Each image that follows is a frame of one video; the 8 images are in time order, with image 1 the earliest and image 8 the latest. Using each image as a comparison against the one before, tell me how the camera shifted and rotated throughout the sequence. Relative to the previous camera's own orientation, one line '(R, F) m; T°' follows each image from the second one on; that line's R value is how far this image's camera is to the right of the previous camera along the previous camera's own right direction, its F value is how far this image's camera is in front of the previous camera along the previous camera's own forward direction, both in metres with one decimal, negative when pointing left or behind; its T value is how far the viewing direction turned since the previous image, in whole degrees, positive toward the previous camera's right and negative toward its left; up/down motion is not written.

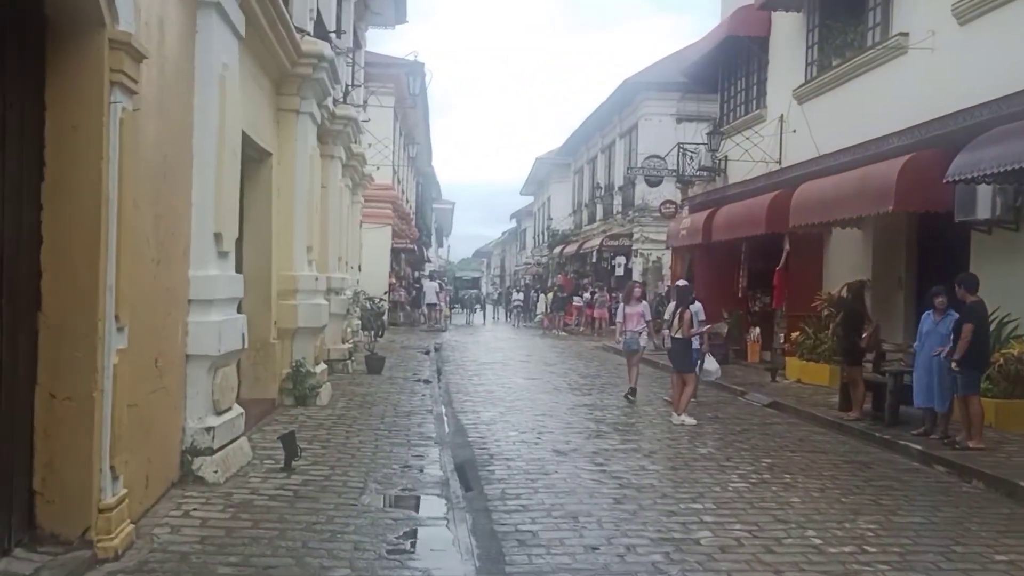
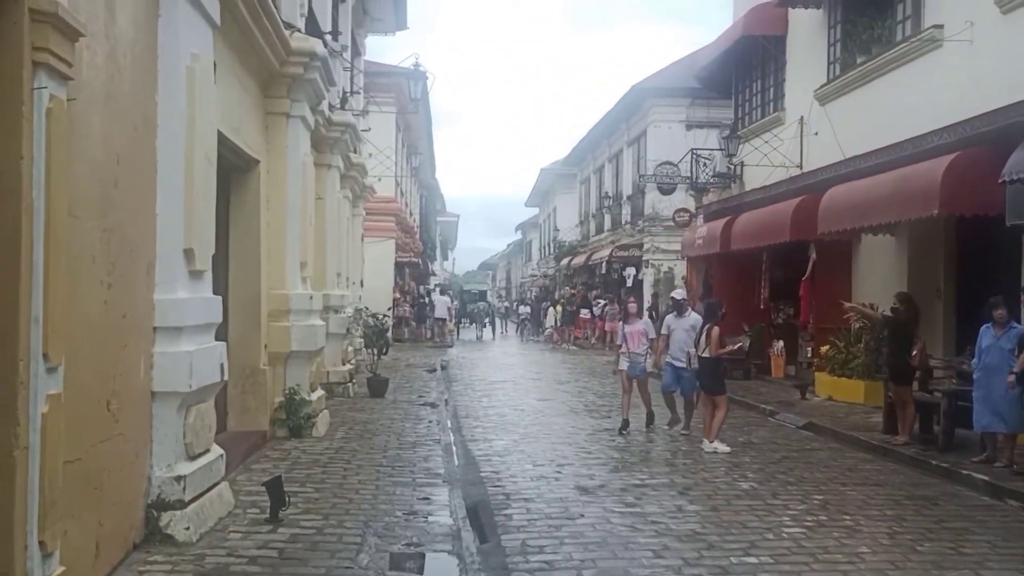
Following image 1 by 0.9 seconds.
(-0.1, +1.0) m; 0°
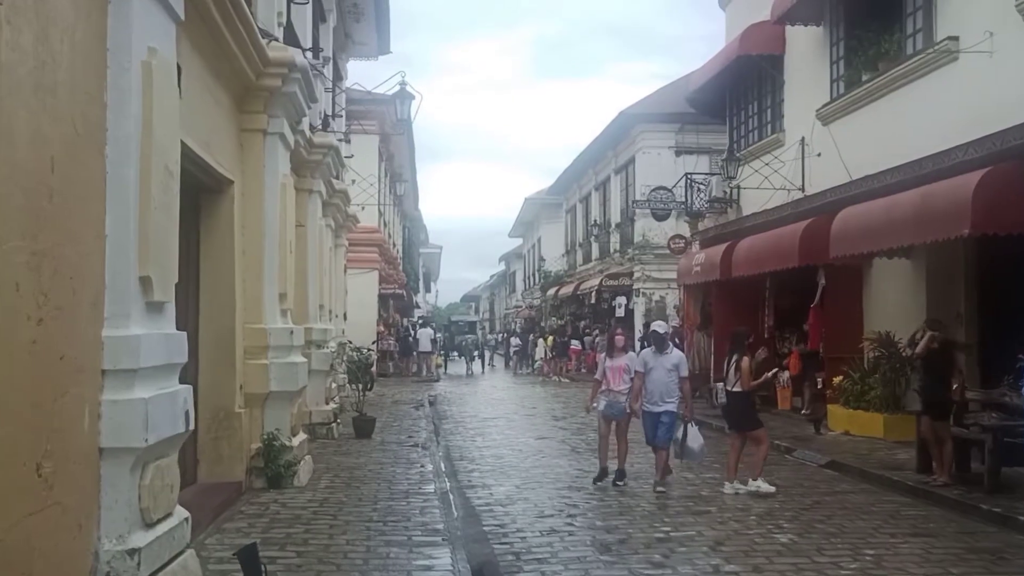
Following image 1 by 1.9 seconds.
(-0.2, +0.9) m; +1°
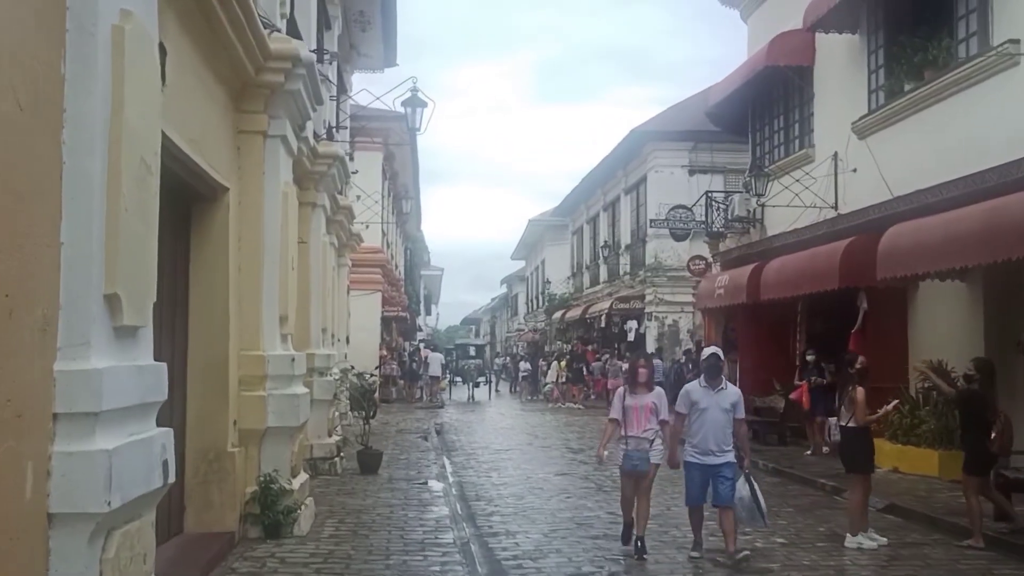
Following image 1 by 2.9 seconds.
(-0.3, +1.0) m; 0°
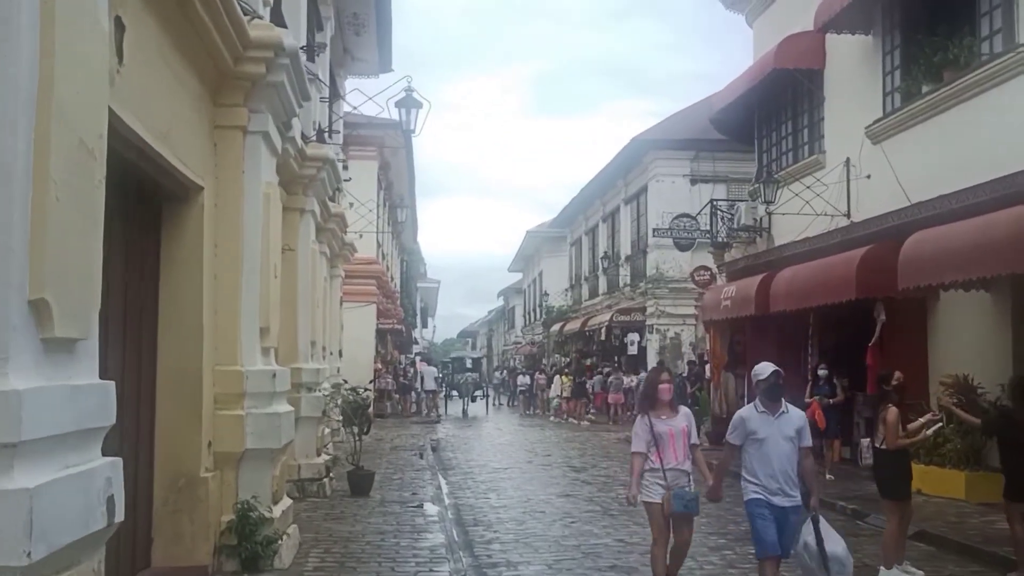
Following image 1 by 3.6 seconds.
(0.0, +0.7) m; 0°
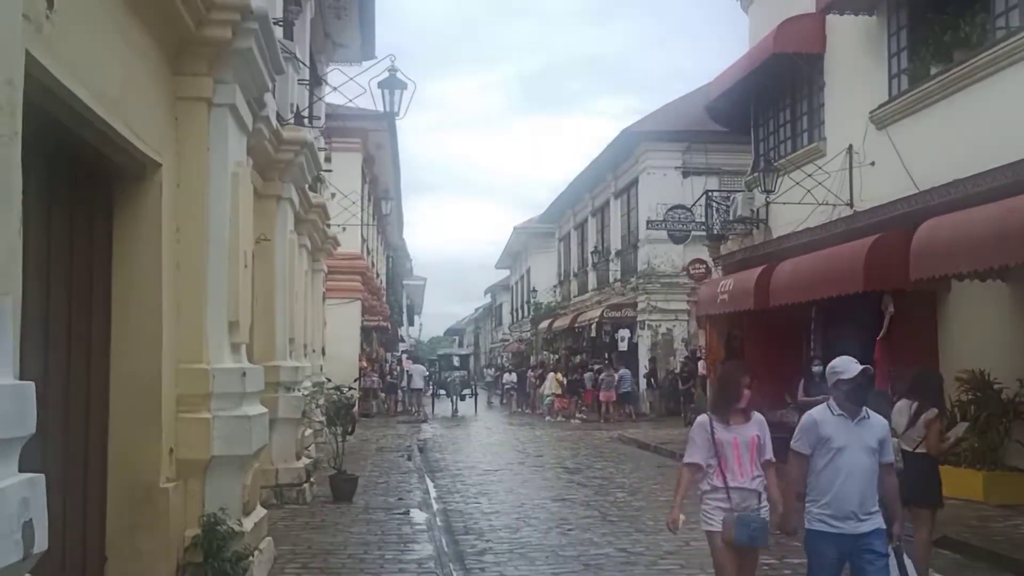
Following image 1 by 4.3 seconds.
(-0.1, +0.7) m; +1°
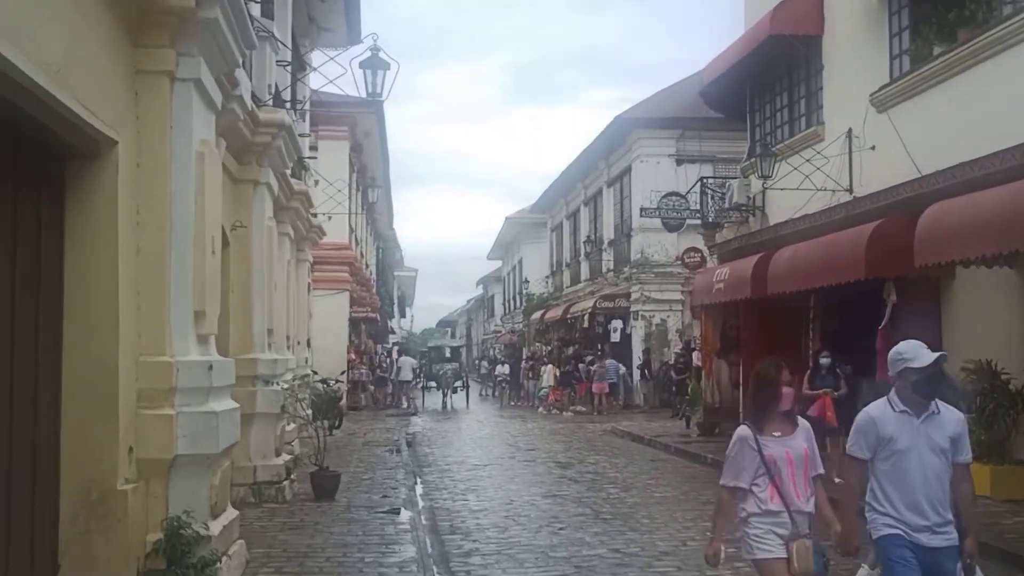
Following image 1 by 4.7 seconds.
(0.0, +0.4) m; 0°
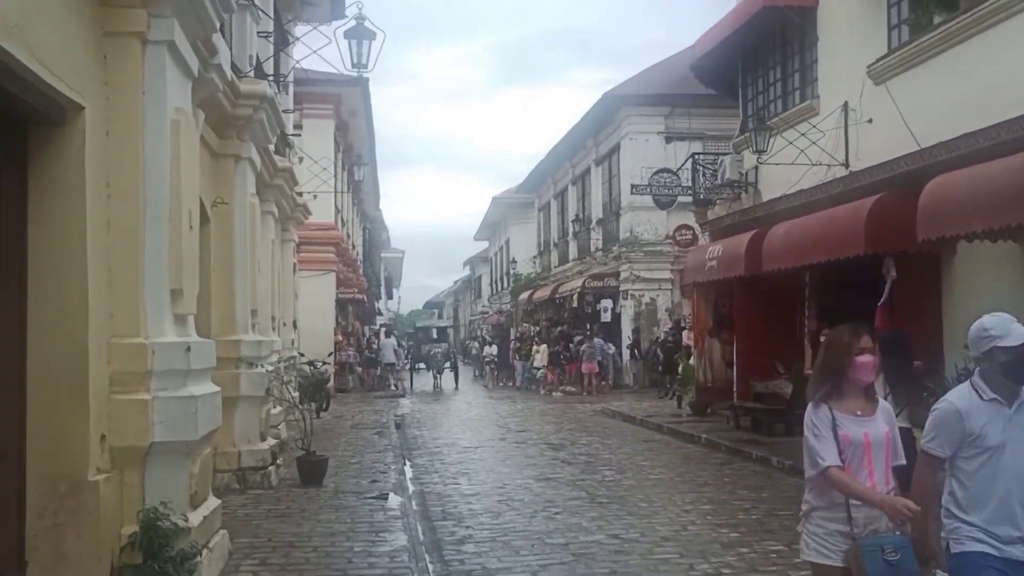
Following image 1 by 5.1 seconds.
(-0.1, +0.3) m; +1°
